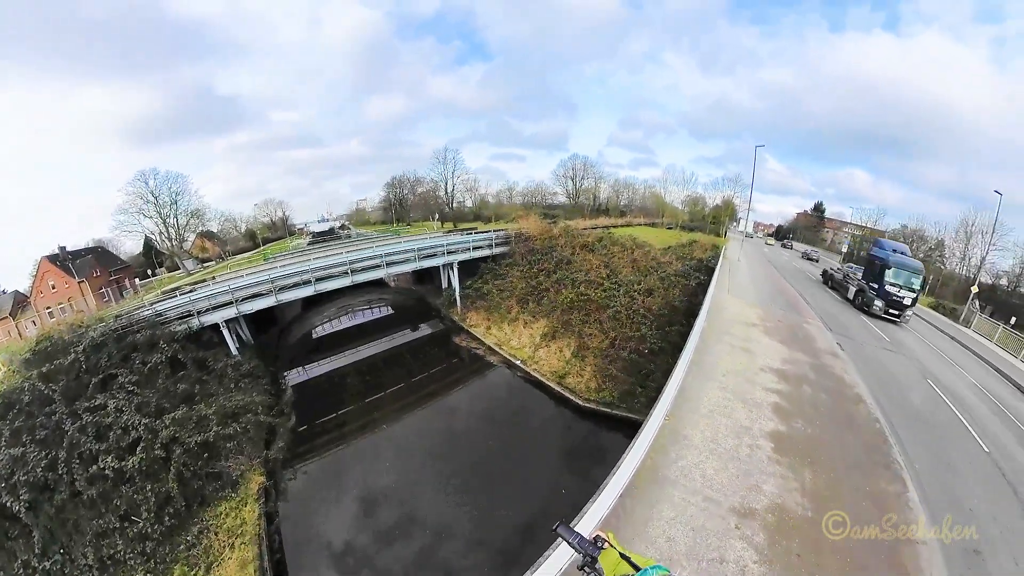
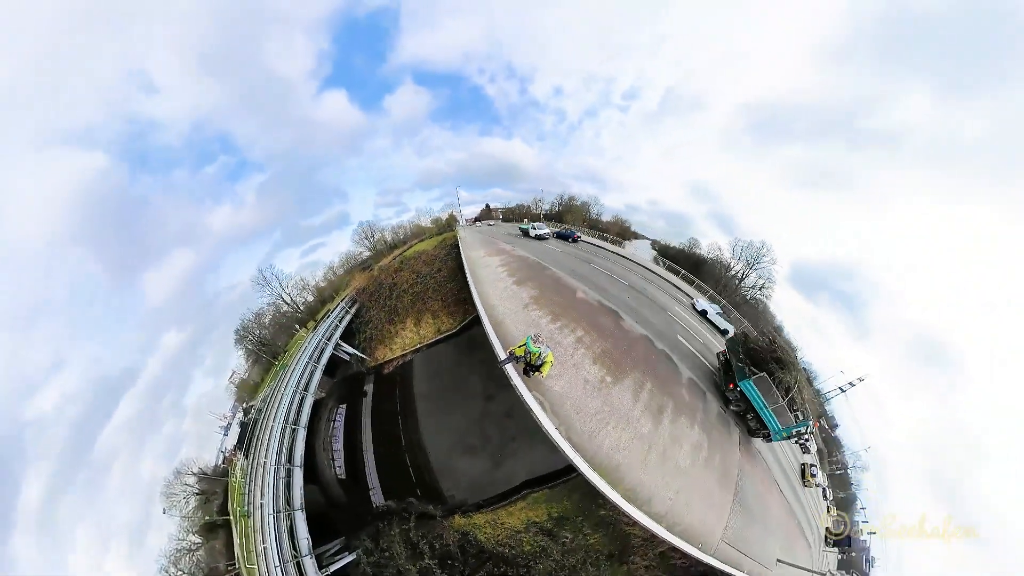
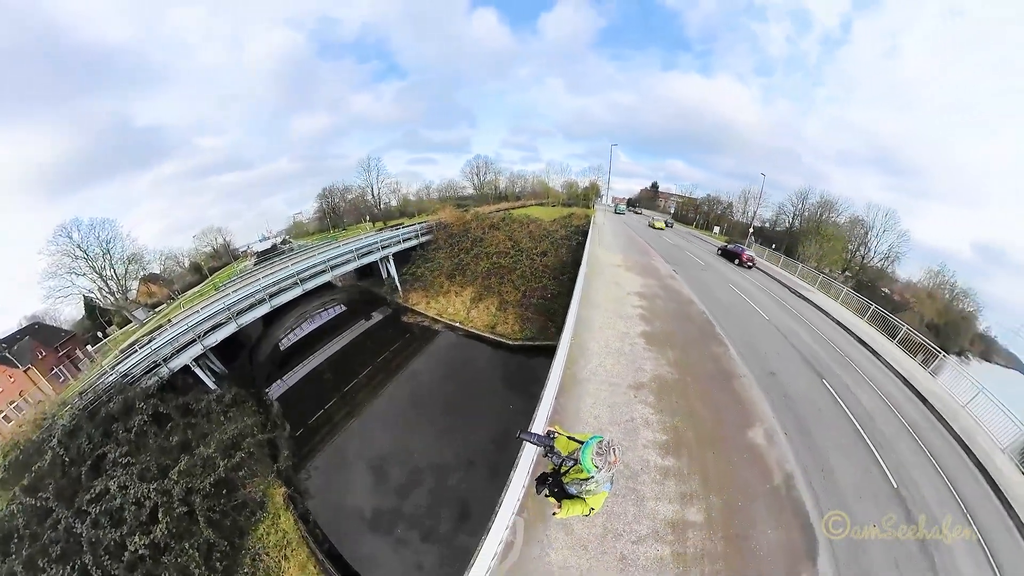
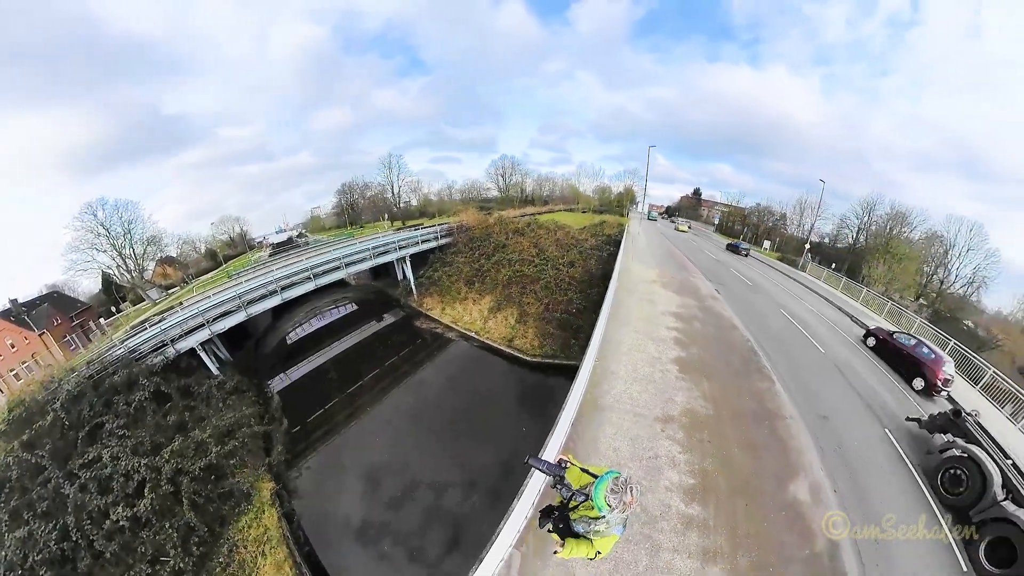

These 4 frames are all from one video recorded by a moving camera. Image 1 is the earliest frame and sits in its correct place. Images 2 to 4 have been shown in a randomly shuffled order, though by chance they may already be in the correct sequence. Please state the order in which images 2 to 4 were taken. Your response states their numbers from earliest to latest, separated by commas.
4, 3, 2
